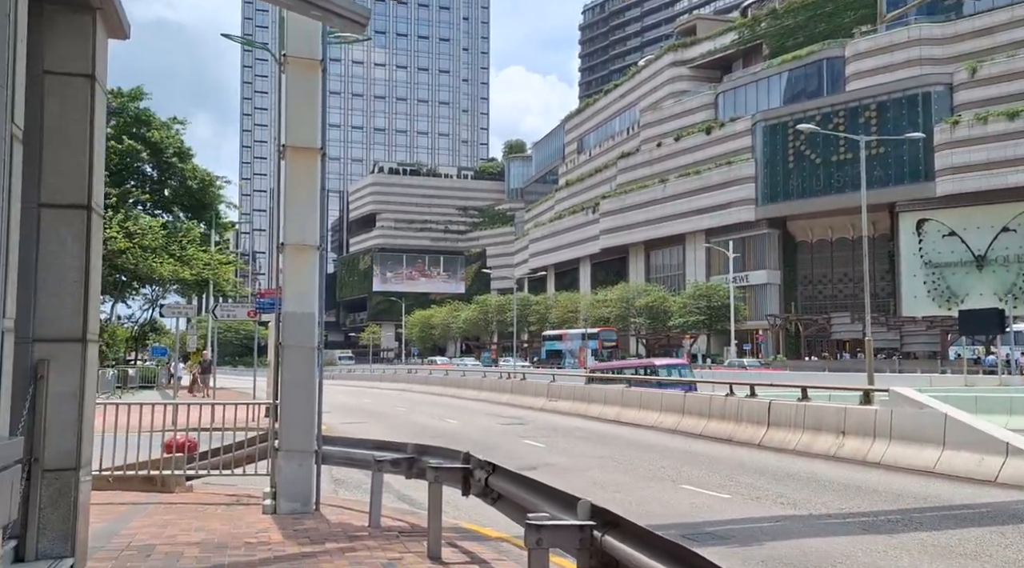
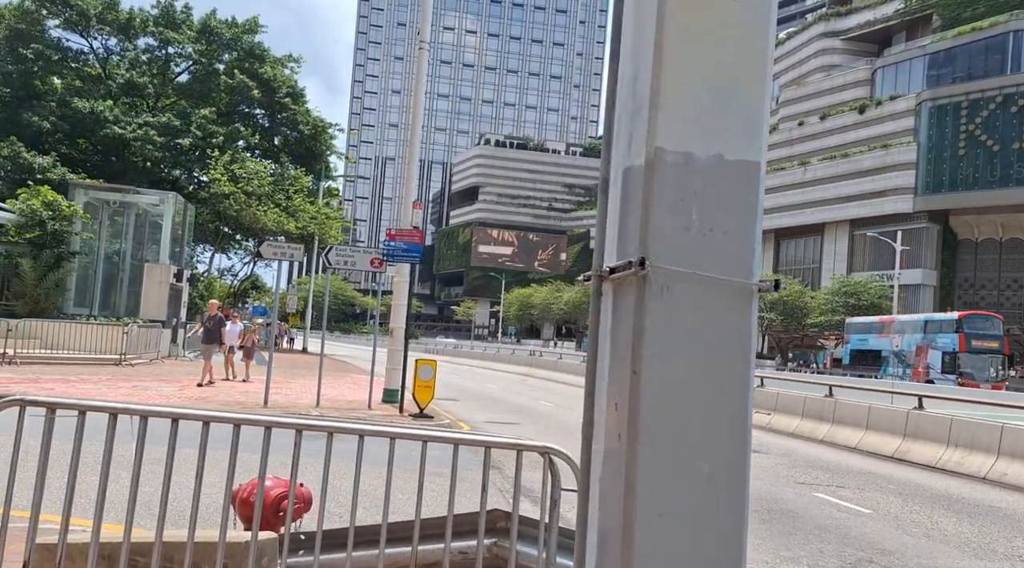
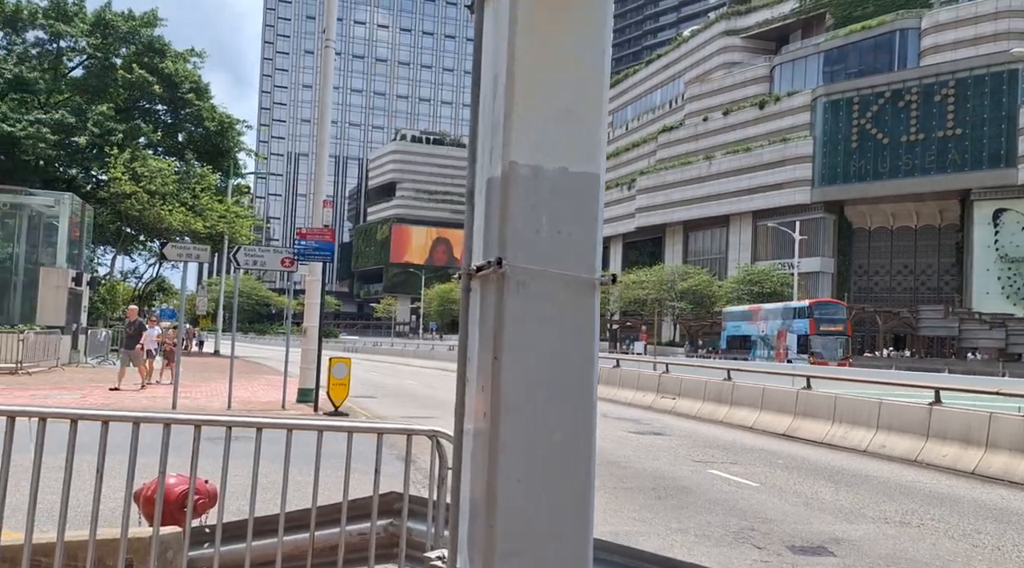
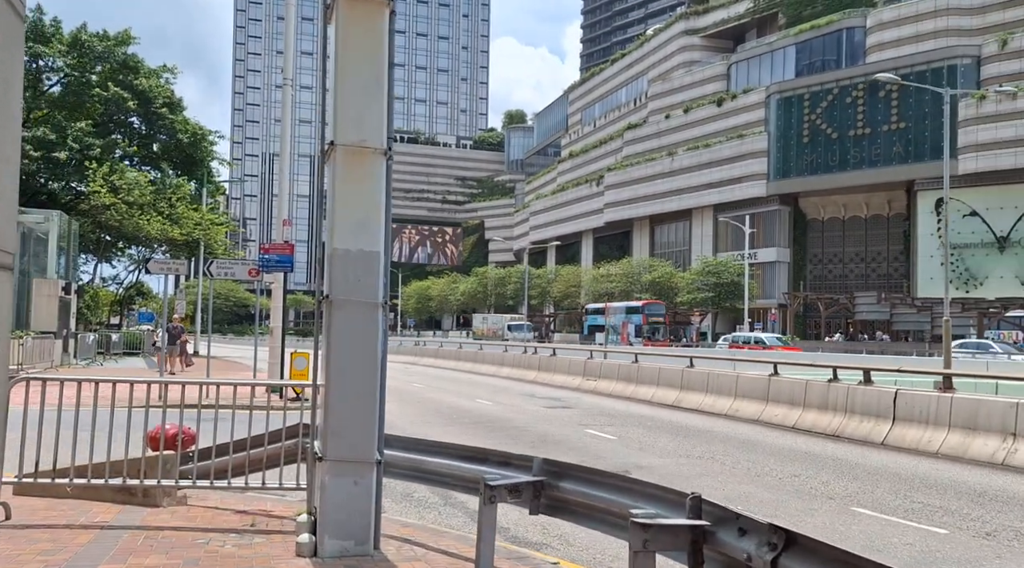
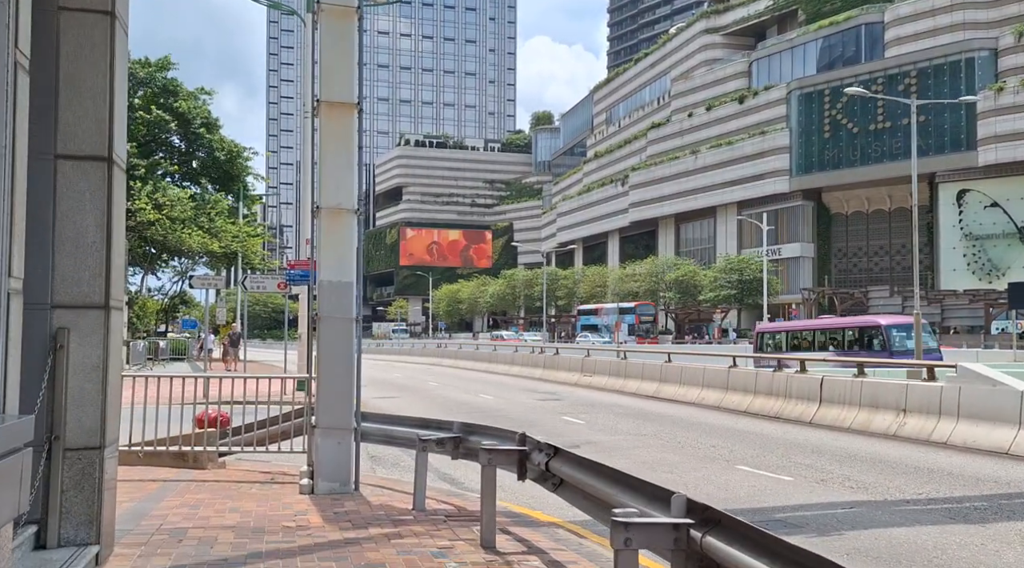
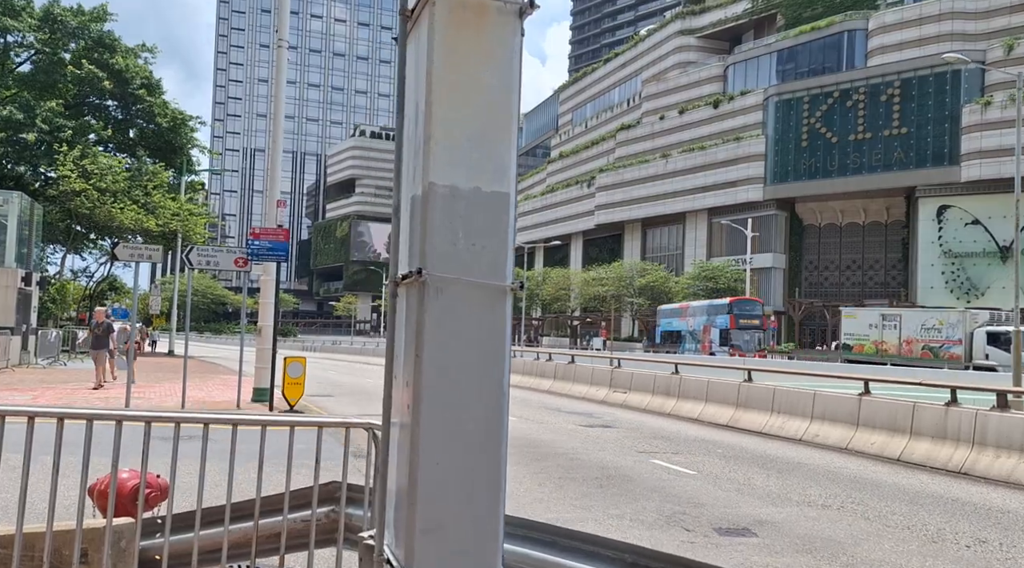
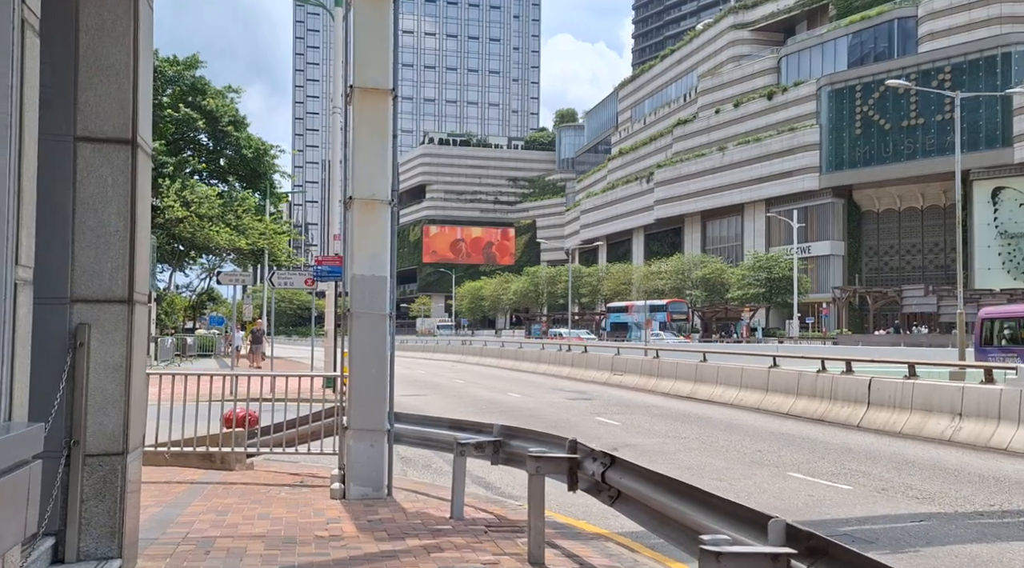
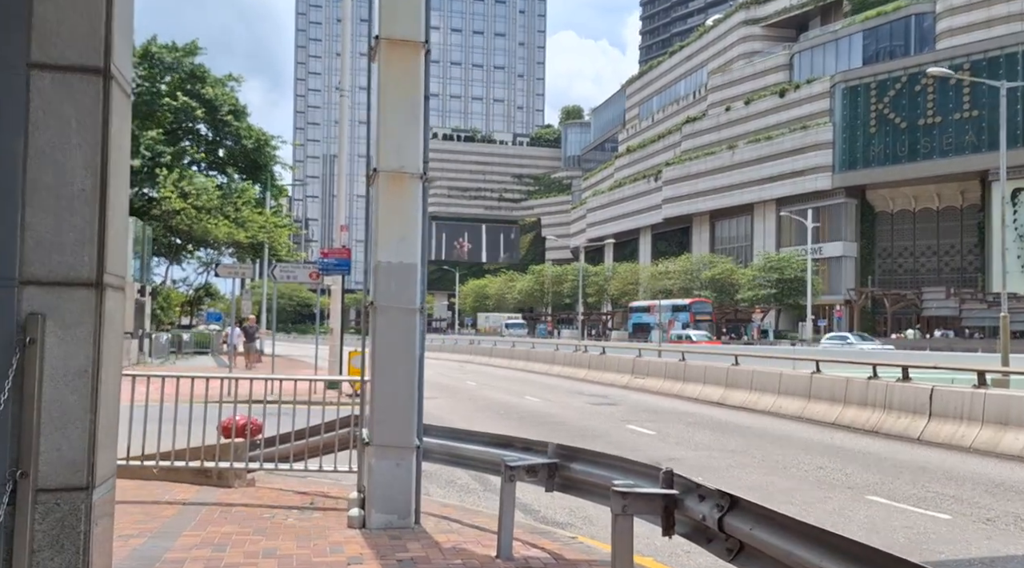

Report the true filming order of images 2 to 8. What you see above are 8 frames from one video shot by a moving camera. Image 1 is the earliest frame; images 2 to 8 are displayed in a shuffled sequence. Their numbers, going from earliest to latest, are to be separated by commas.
5, 7, 8, 4, 6, 3, 2
